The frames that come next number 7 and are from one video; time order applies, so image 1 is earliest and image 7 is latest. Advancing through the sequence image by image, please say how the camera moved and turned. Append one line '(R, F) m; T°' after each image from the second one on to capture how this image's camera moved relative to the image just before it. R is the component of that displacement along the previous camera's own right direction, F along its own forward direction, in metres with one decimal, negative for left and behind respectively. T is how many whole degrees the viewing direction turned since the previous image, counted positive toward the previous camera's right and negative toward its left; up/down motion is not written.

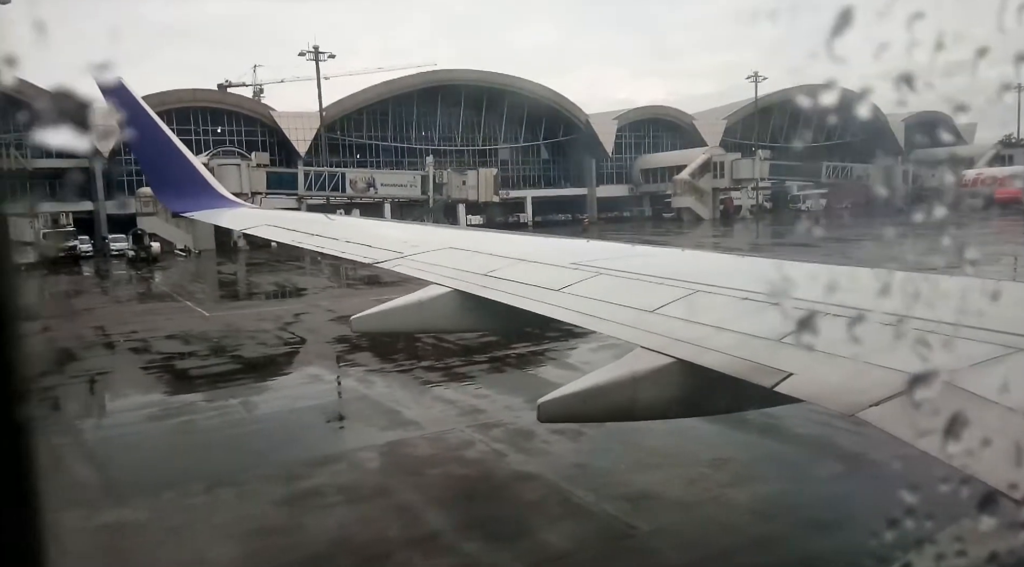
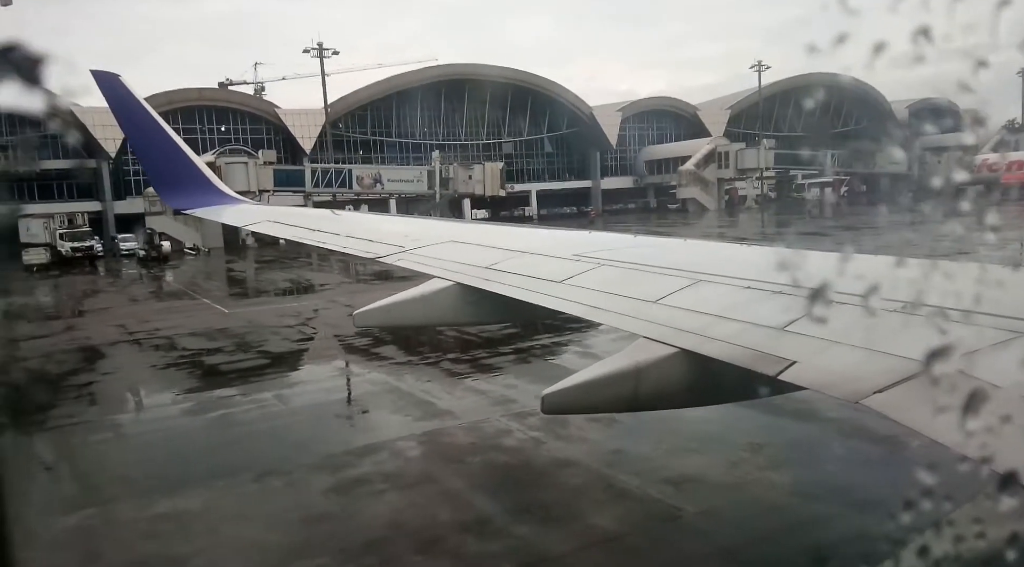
(-0.3, -0.1) m; 0°
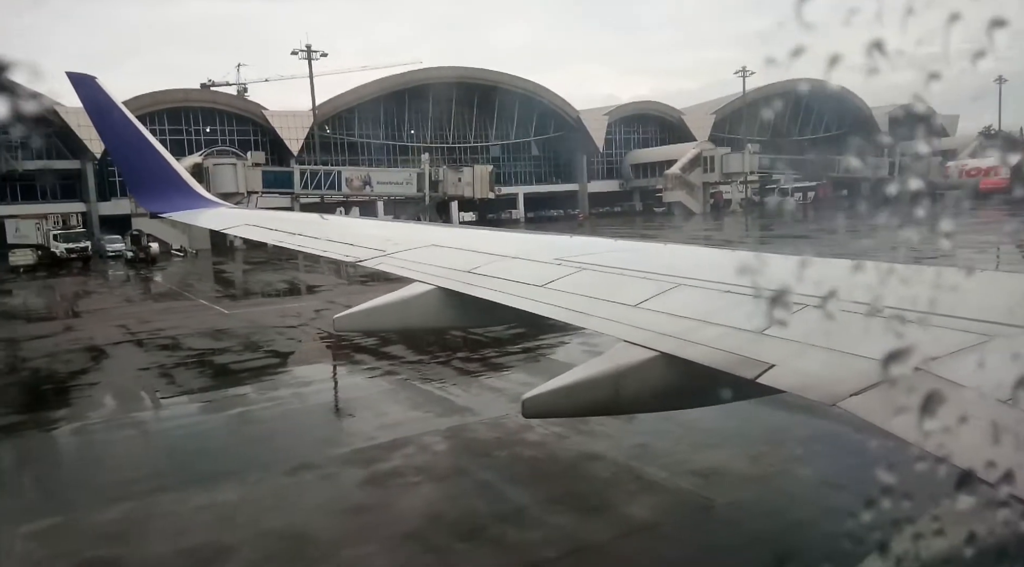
(-0.4, -0.1) m; +1°
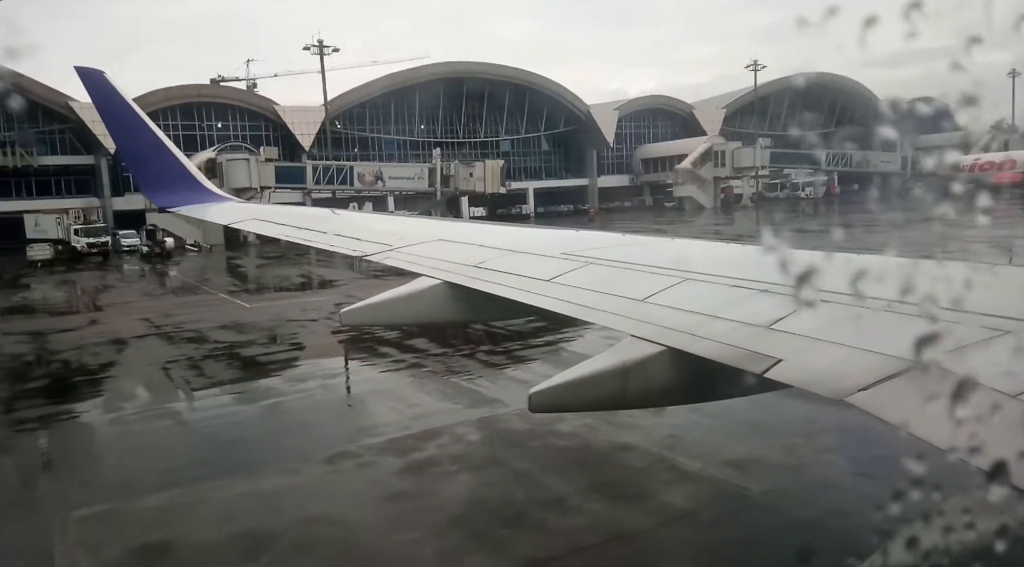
(-0.2, -0.1) m; -1°
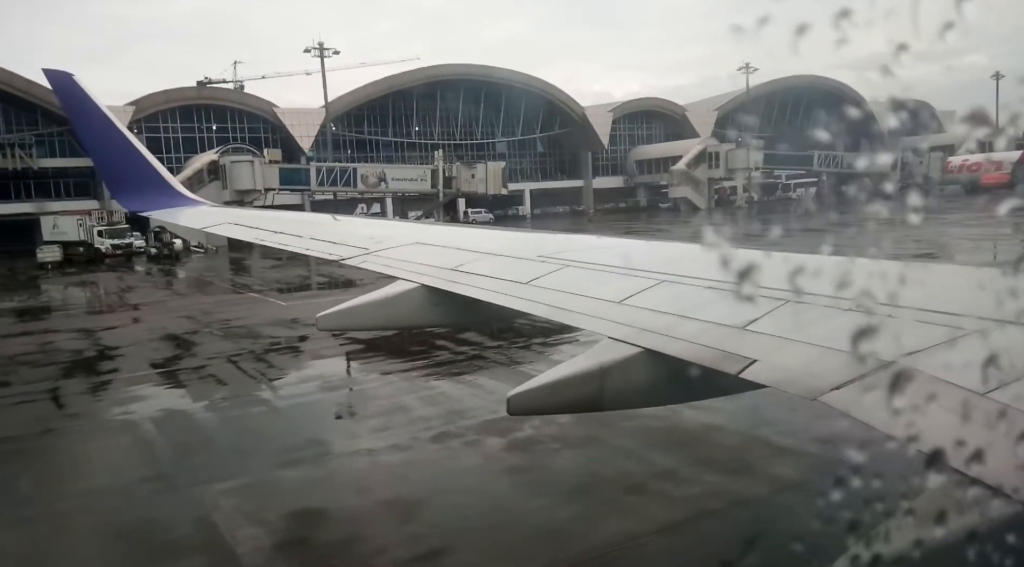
(-0.9, -0.4) m; +1°
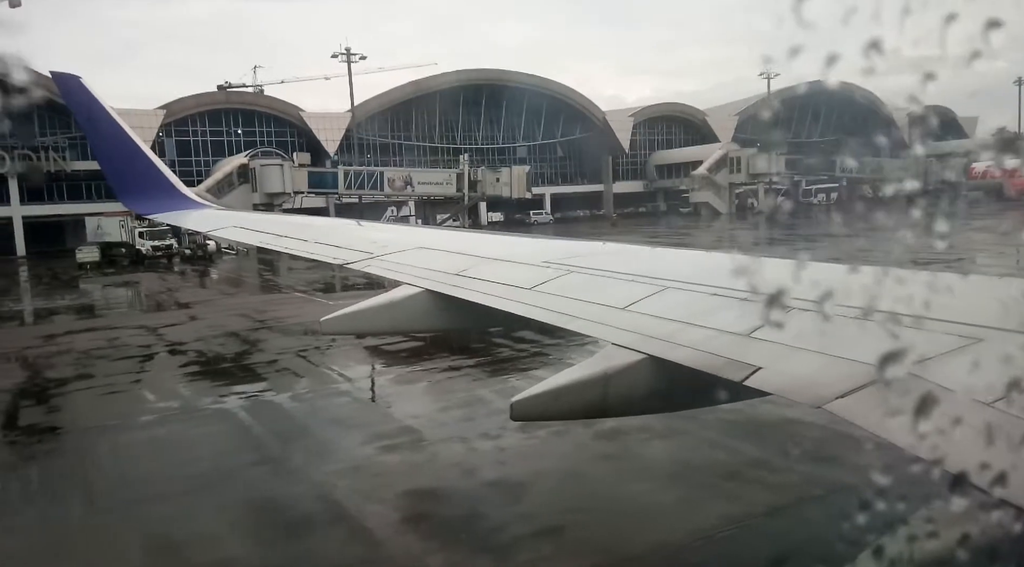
(-0.6, -0.4) m; -1°
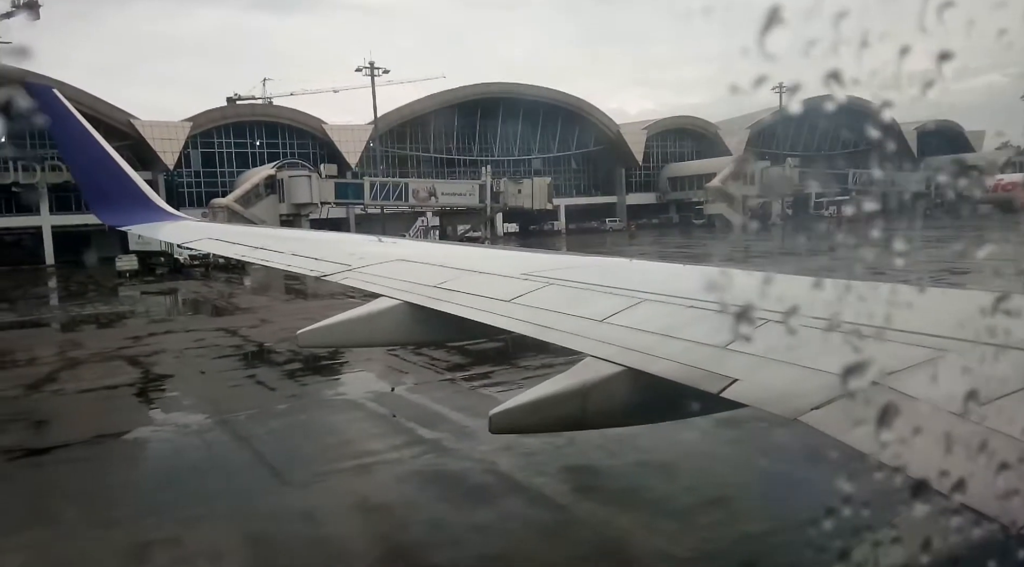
(-1.2, -0.6) m; 0°
